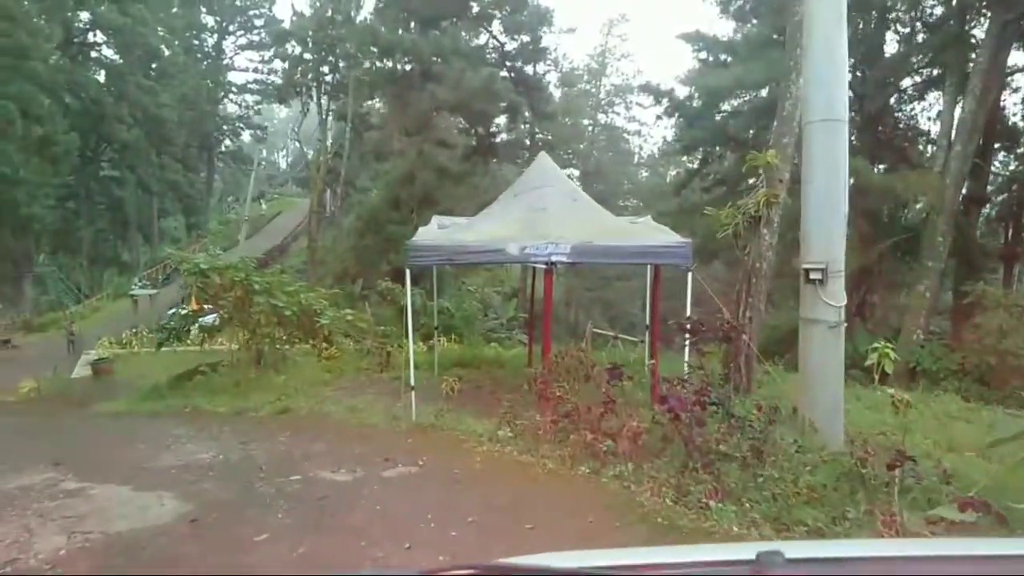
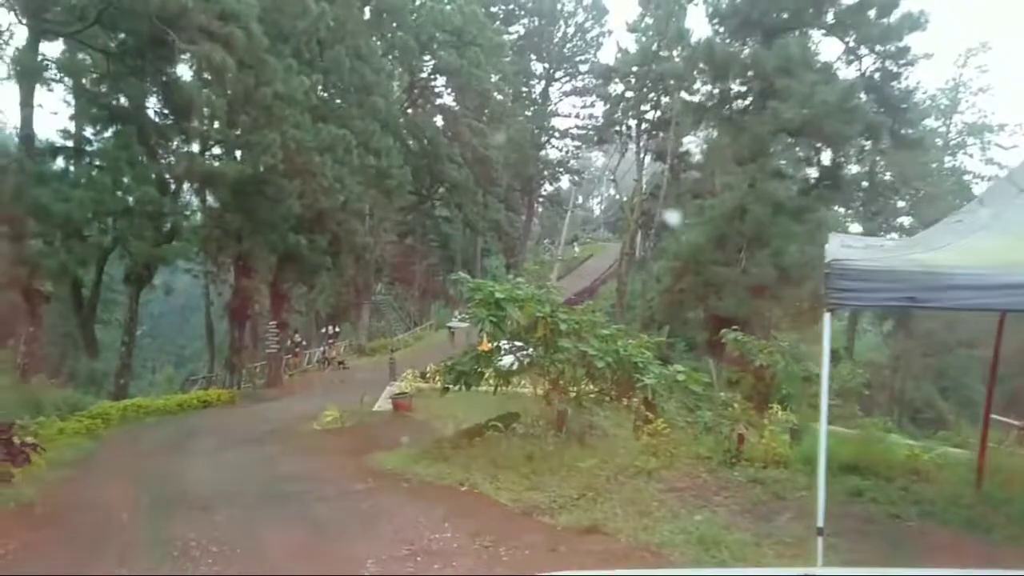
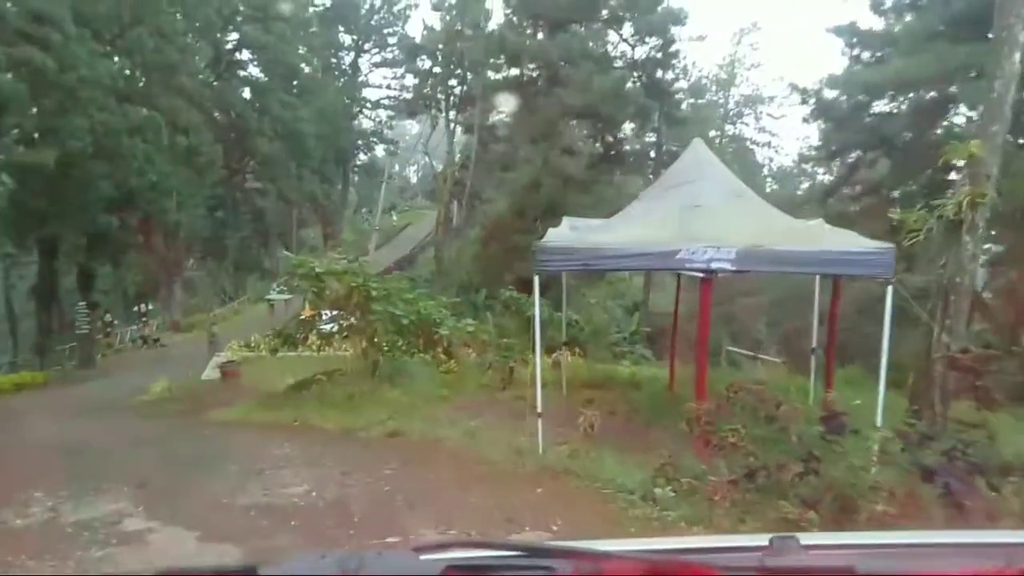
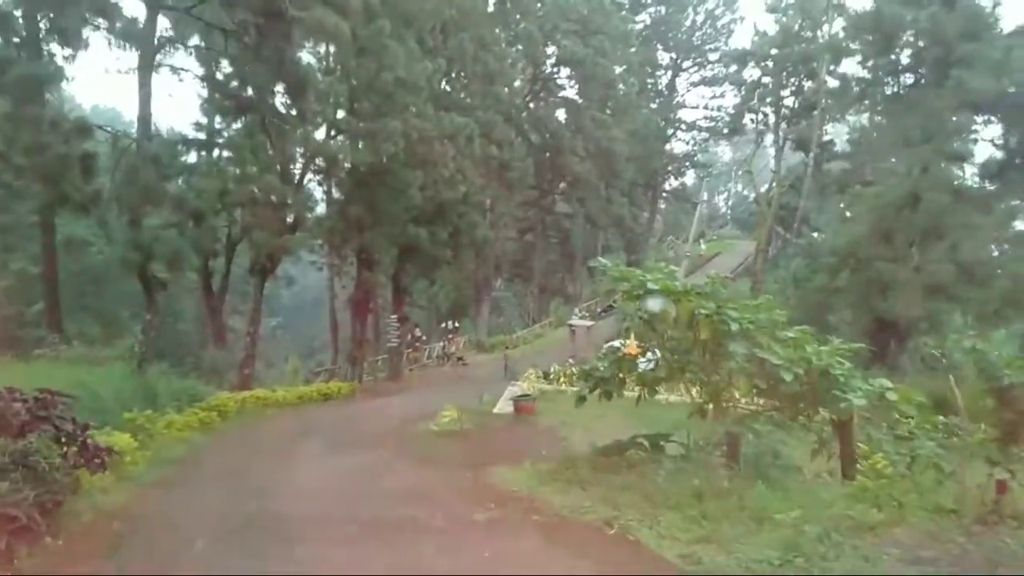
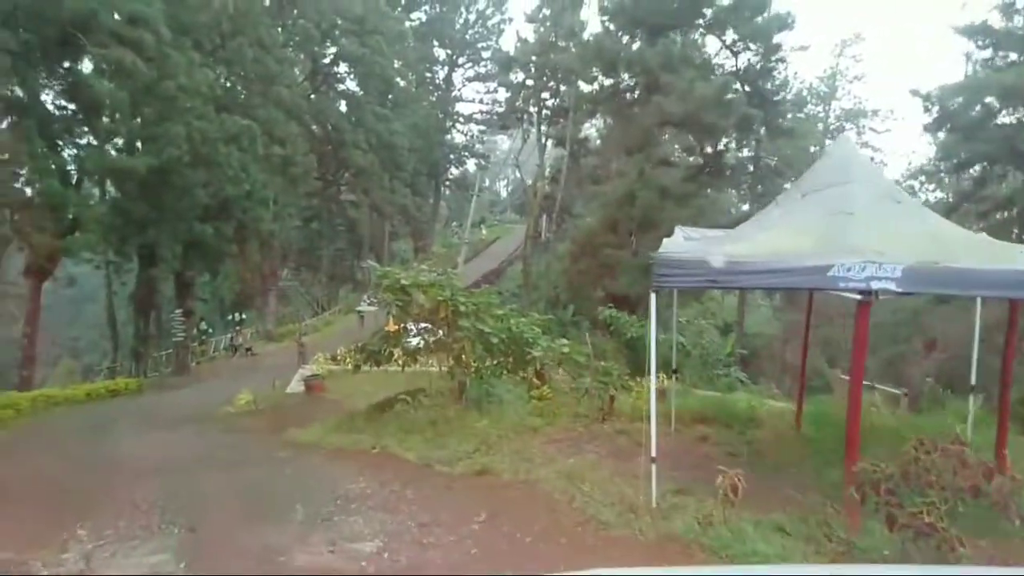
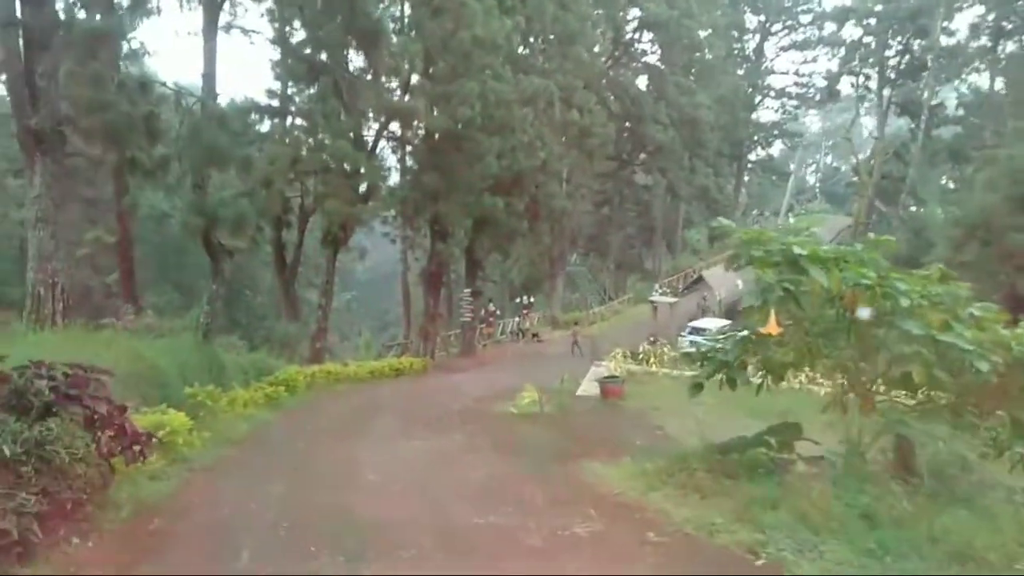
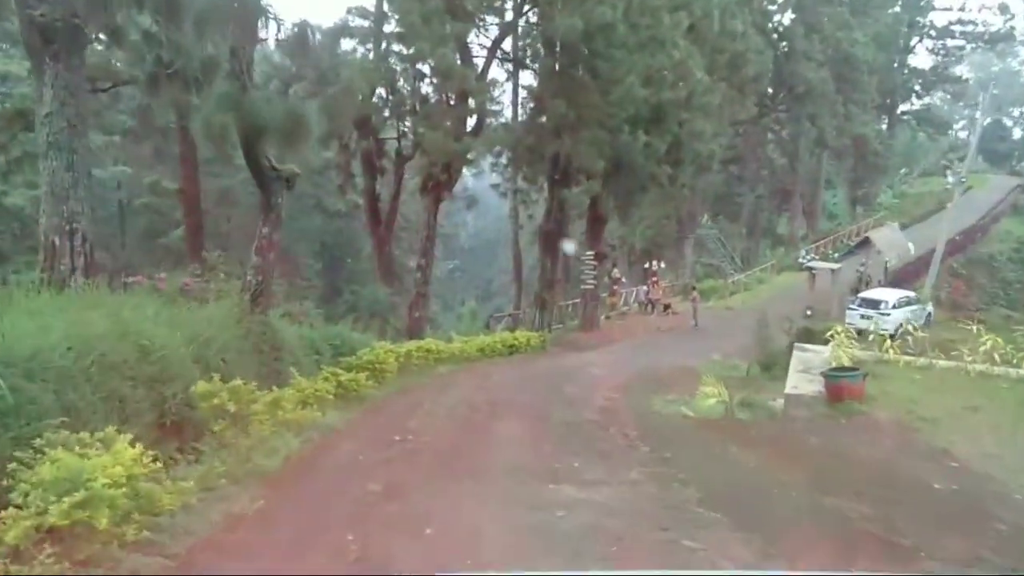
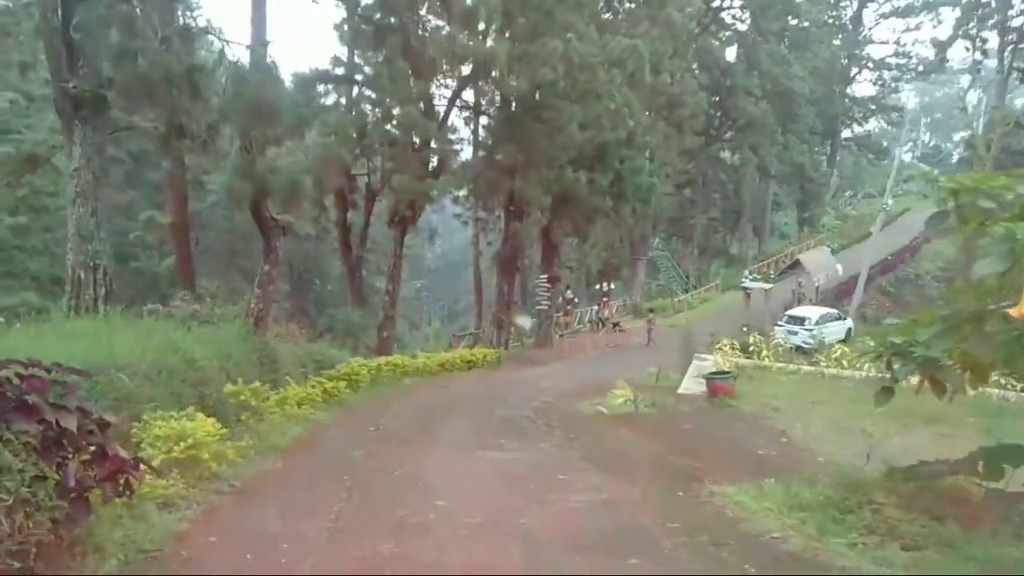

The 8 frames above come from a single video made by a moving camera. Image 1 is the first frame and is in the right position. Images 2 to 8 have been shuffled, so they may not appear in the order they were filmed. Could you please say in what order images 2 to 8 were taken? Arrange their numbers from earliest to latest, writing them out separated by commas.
3, 5, 2, 4, 6, 8, 7
